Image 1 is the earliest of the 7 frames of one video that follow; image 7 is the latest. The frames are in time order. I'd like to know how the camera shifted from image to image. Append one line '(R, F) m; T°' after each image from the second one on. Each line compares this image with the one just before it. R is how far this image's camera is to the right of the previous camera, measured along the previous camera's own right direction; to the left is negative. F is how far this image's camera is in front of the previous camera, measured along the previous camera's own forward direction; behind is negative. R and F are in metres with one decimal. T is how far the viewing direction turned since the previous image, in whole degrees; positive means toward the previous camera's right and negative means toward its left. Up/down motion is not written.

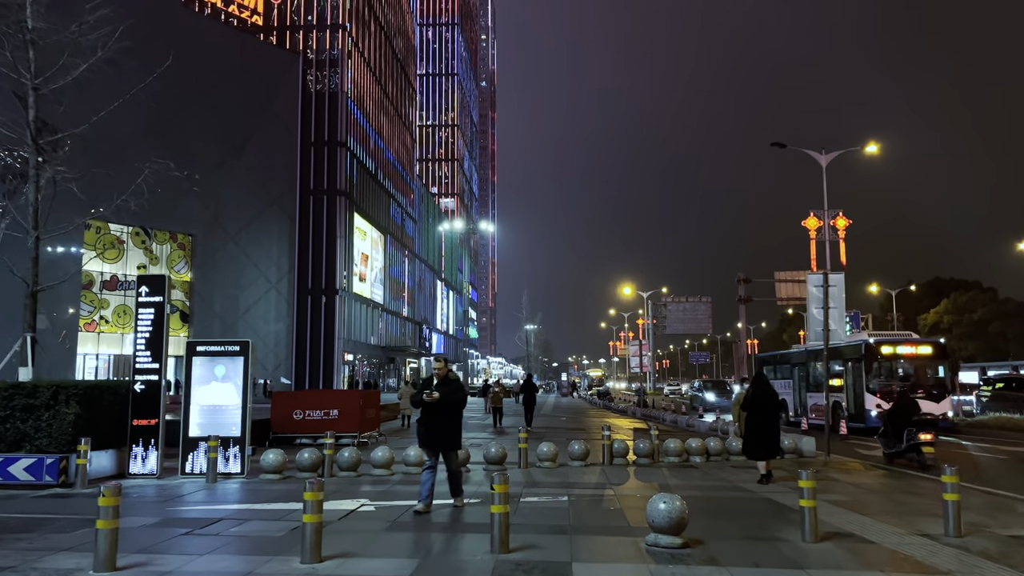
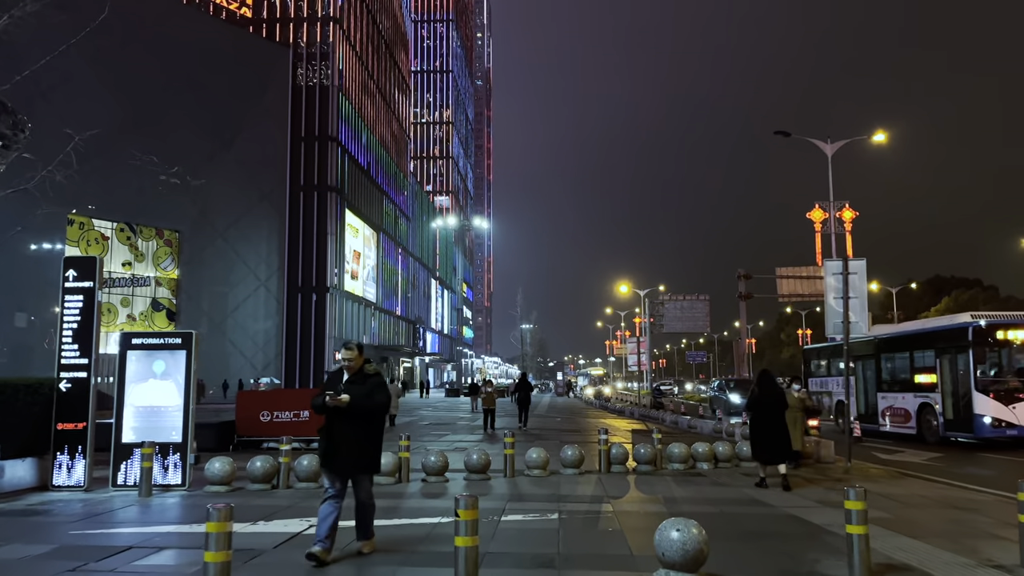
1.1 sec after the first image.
(+0.1, +1.2) m; 0°
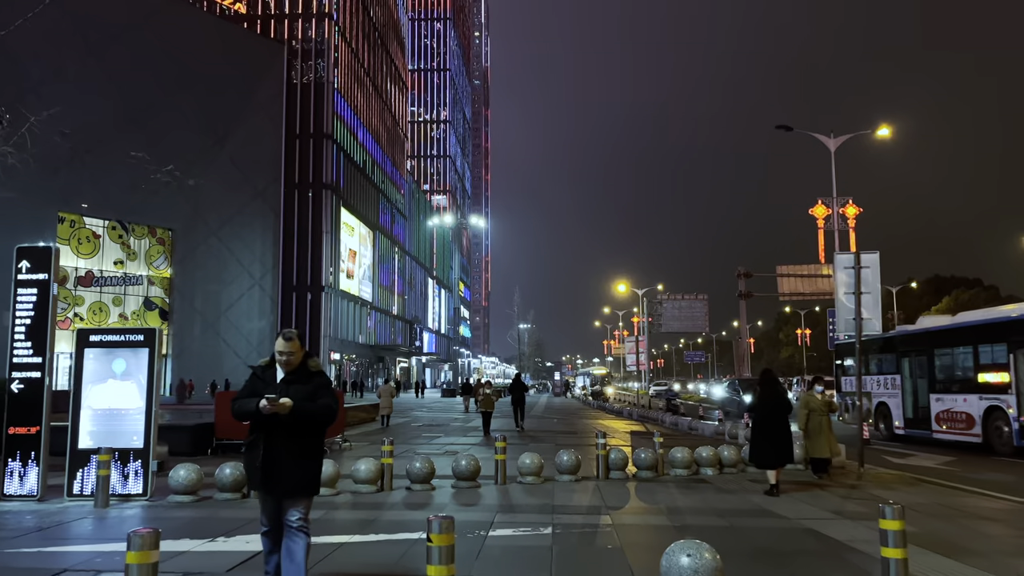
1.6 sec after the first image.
(+0.1, +0.6) m; 0°
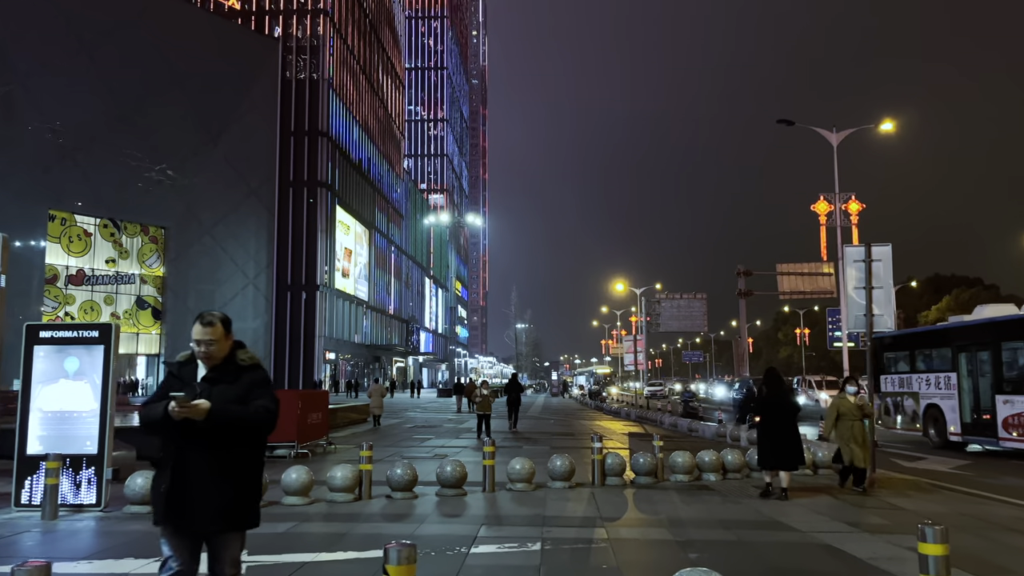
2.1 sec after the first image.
(+0.1, +0.6) m; 0°
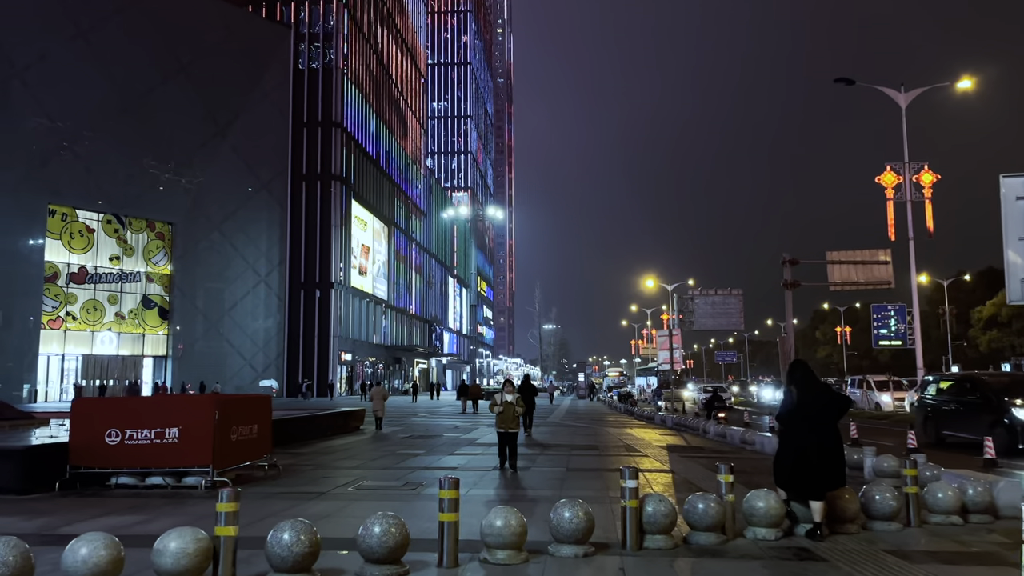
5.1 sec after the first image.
(+0.3, +3.3) m; -2°
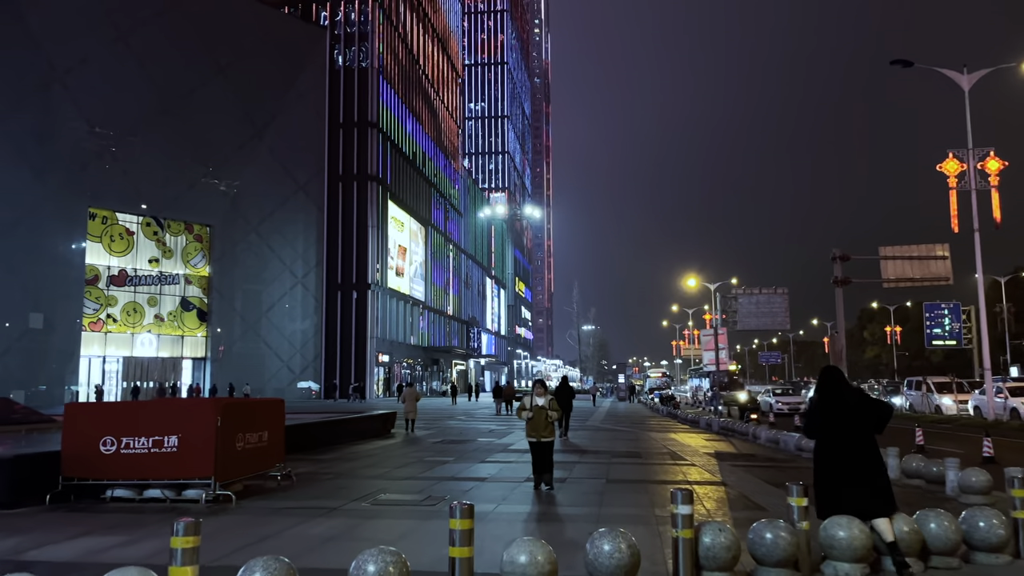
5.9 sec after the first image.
(+0.1, +0.9) m; -3°
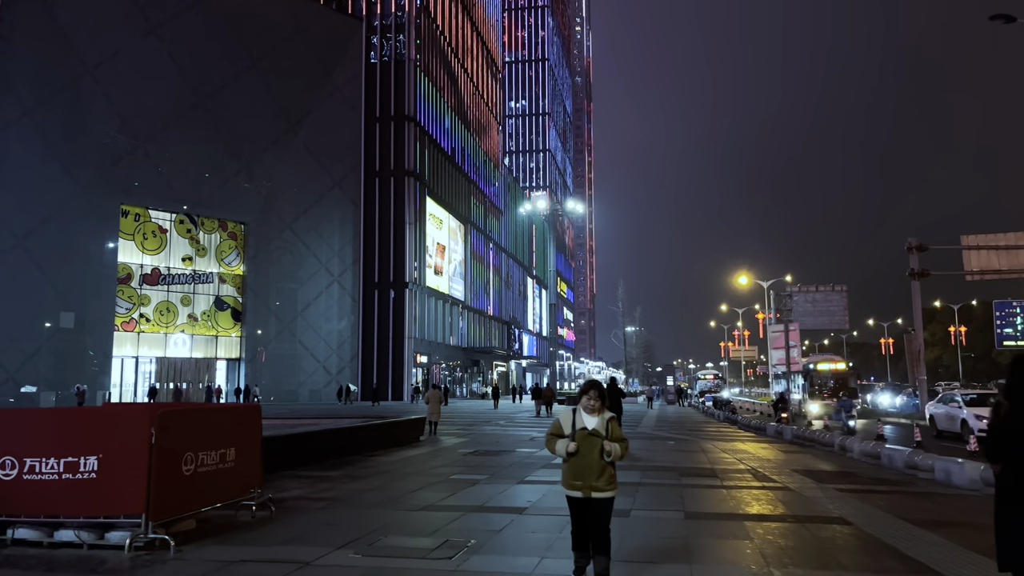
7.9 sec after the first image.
(0.0, +2.2) m; -3°
